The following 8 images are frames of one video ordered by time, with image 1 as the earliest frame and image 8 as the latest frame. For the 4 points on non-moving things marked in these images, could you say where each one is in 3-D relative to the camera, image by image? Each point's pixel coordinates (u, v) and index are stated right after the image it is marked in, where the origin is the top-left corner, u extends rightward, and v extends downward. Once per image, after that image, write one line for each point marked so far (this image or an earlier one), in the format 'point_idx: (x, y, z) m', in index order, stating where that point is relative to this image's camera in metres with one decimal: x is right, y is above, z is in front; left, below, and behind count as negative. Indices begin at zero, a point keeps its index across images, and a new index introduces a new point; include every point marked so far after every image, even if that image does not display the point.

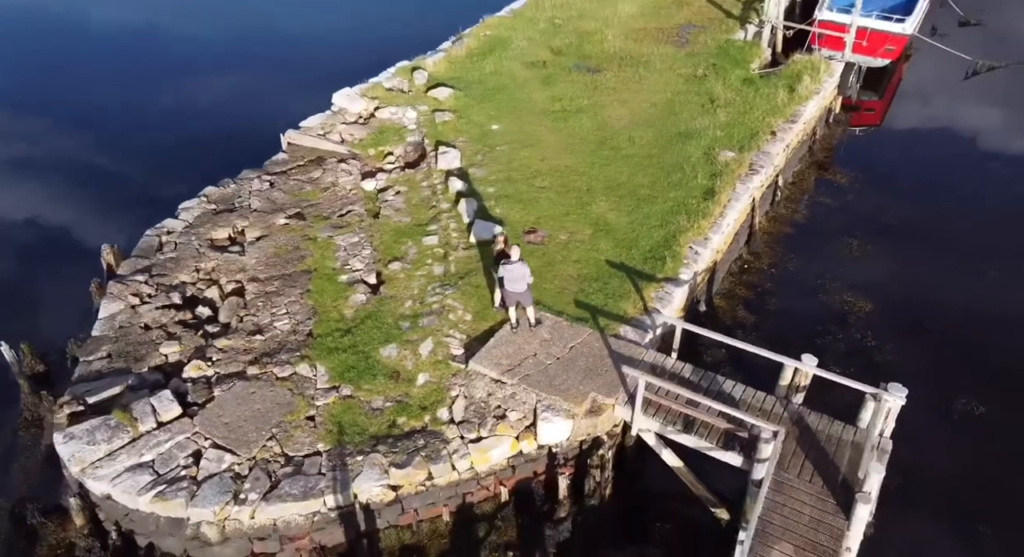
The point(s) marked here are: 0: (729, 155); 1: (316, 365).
0: (+4.8, +2.6, +18.3) m
1: (-3.2, -1.4, +13.5) m
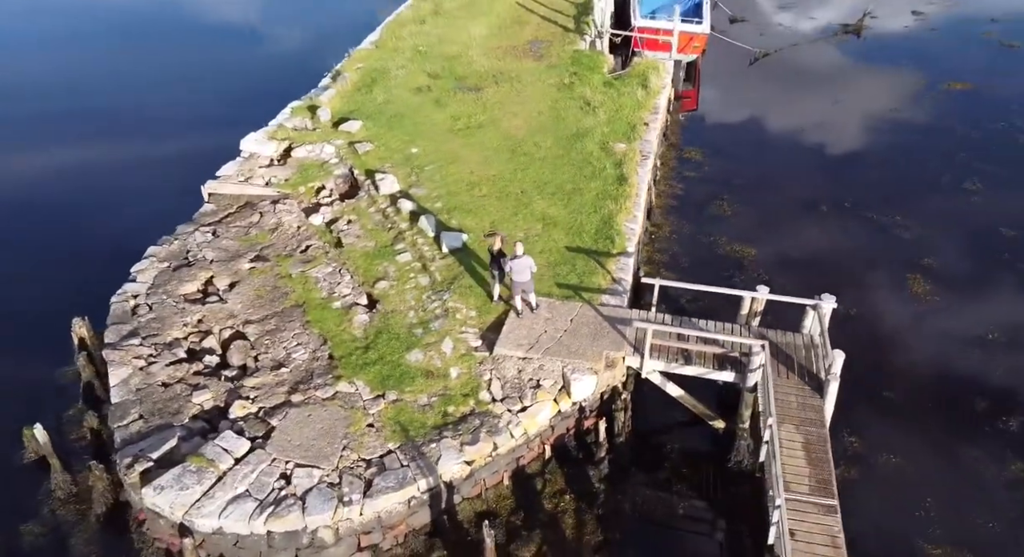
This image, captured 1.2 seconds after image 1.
0: (+2.9, +3.3, +21.6) m
1: (-2.8, -1.8, +15.1) m
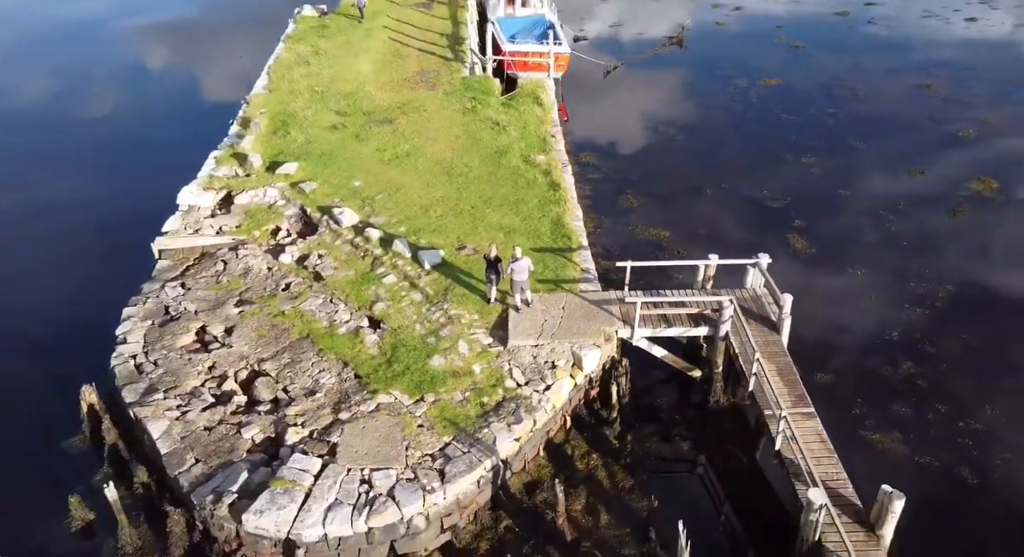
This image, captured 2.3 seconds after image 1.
0: (+0.9, +3.5, +24.4) m
1: (-2.4, -2.3, +16.8) m
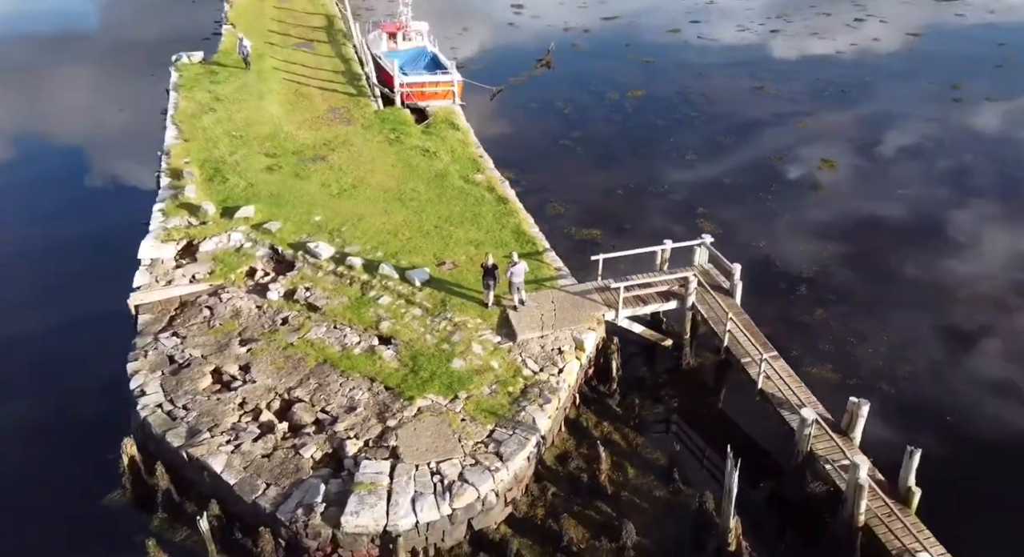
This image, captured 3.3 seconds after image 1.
0: (-1.0, +3.2, +26.9) m
1: (-1.9, -2.6, +18.7) m
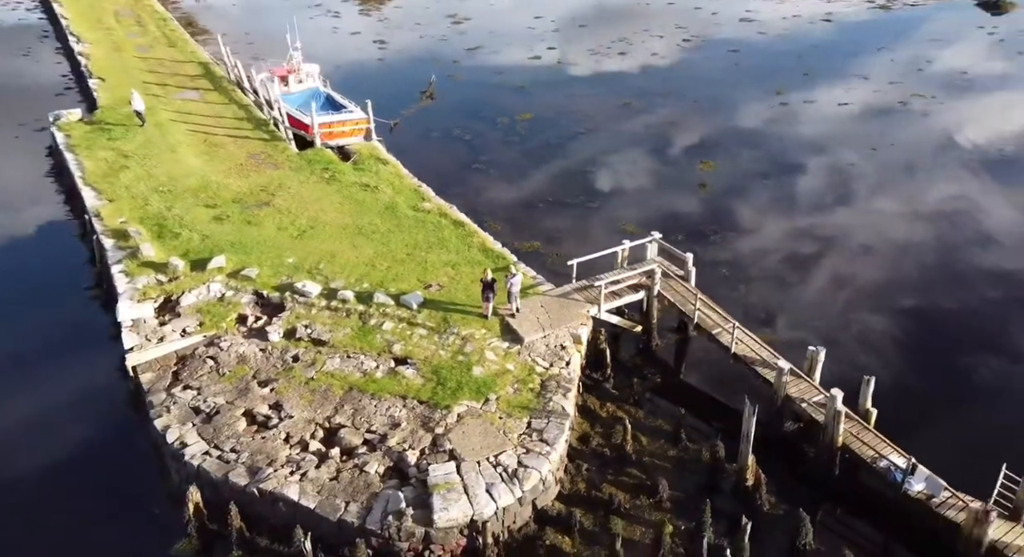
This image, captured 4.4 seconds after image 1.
0: (-2.9, +2.5, +29.1) m
1: (-1.3, -3.1, +20.8) m
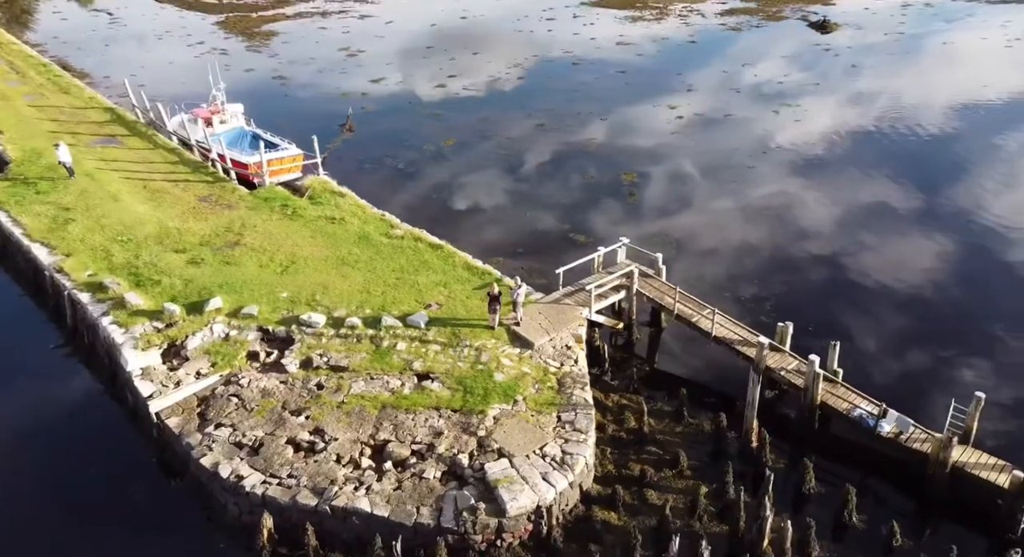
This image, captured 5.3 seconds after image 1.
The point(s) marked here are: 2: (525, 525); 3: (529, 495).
0: (-4.1, +1.7, +30.6) m
1: (-0.5, -3.4, +22.6) m
2: (+0.3, -5.7, +19.7) m
3: (+0.4, -5.1, +19.8) m
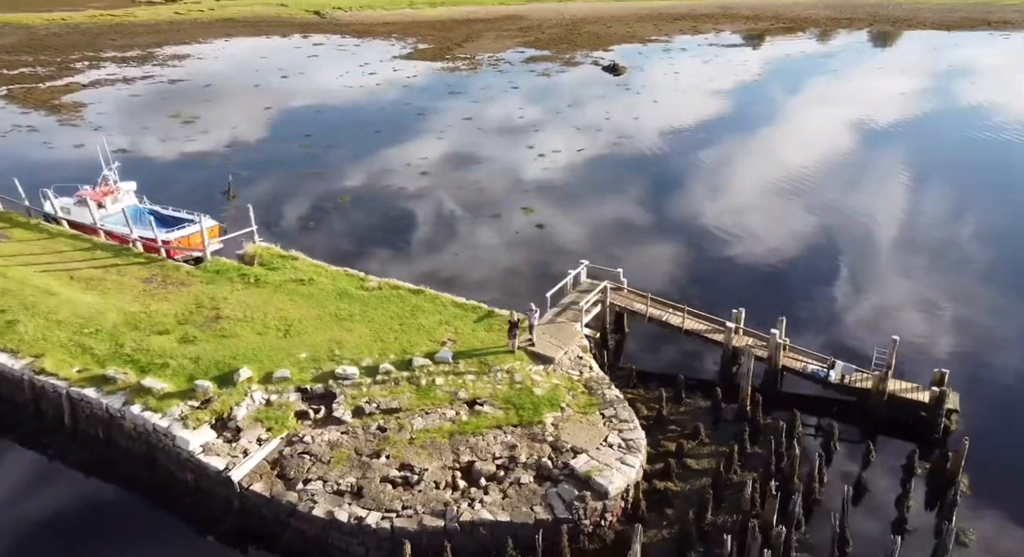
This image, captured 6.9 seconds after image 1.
0: (-5.4, -0.2, +32.8) m
1: (+1.0, -4.2, +26.1) m
2: (+3.0, -6.2, +23.5) m
3: (+2.9, -5.6, +23.6) m
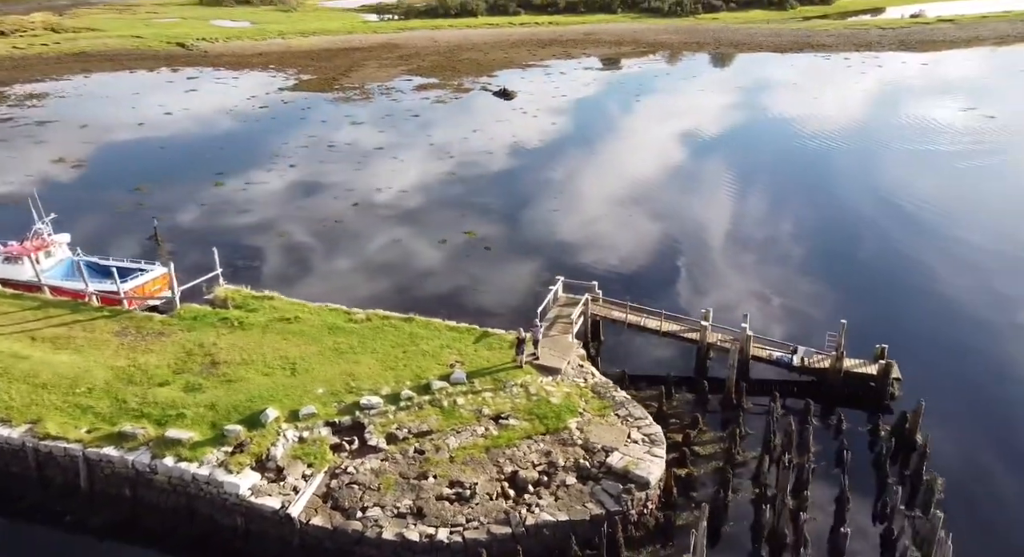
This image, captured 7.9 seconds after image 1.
0: (-6.1, -1.5, +33.5) m
1: (+1.9, -4.8, +28.1) m
2: (+4.5, -6.5, +25.9) m
3: (+4.3, -5.8, +26.0) m
